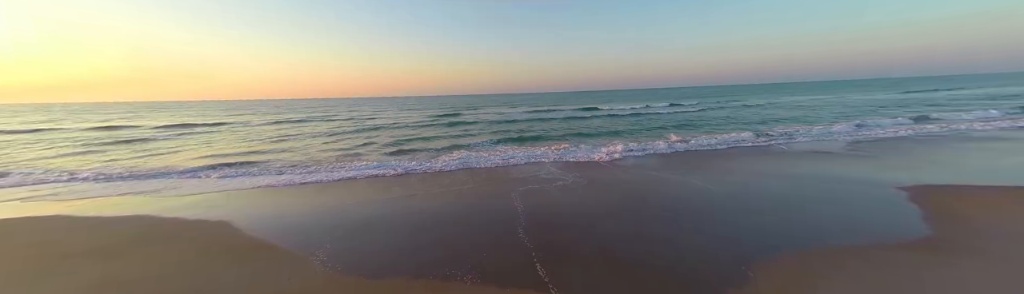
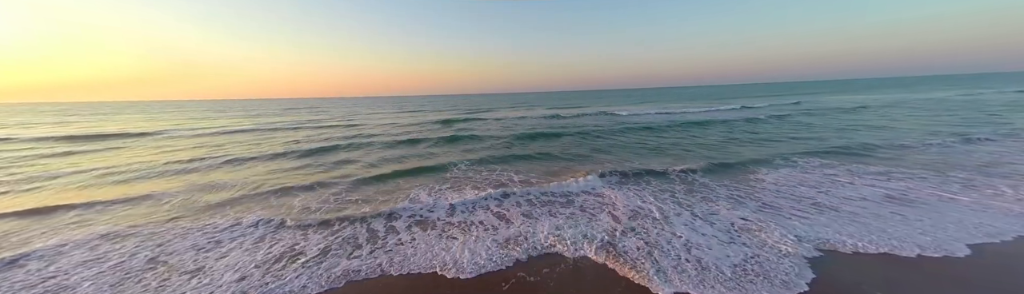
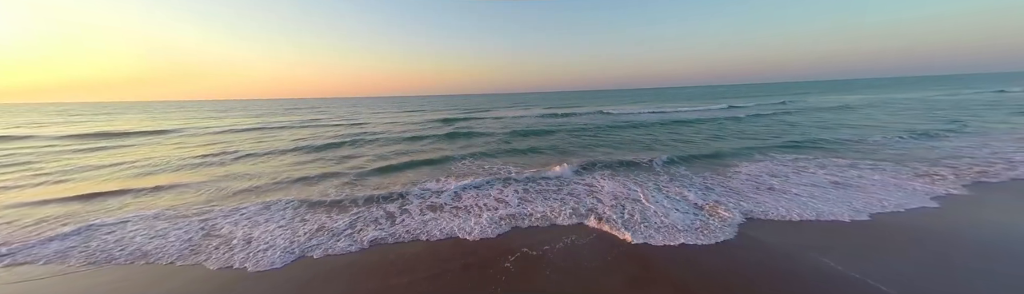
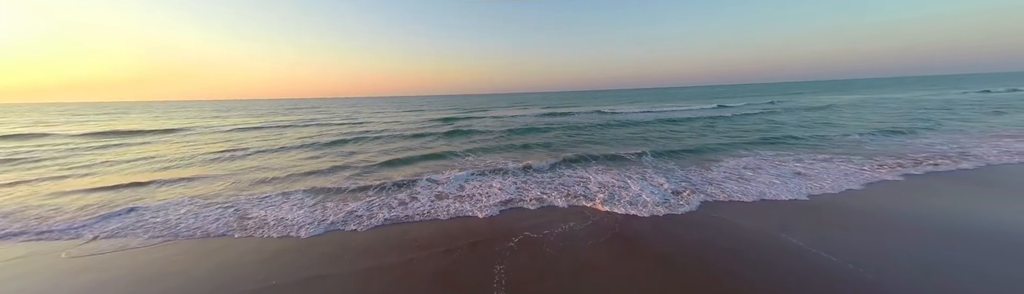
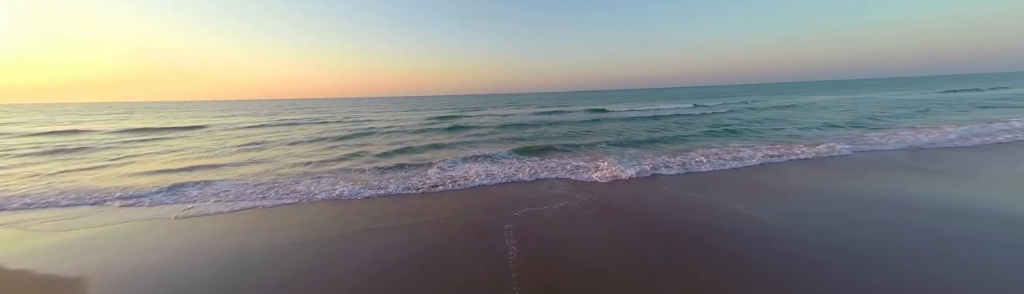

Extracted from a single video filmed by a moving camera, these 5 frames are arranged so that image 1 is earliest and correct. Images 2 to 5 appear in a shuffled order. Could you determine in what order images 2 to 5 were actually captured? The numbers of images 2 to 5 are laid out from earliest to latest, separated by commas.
5, 4, 3, 2
